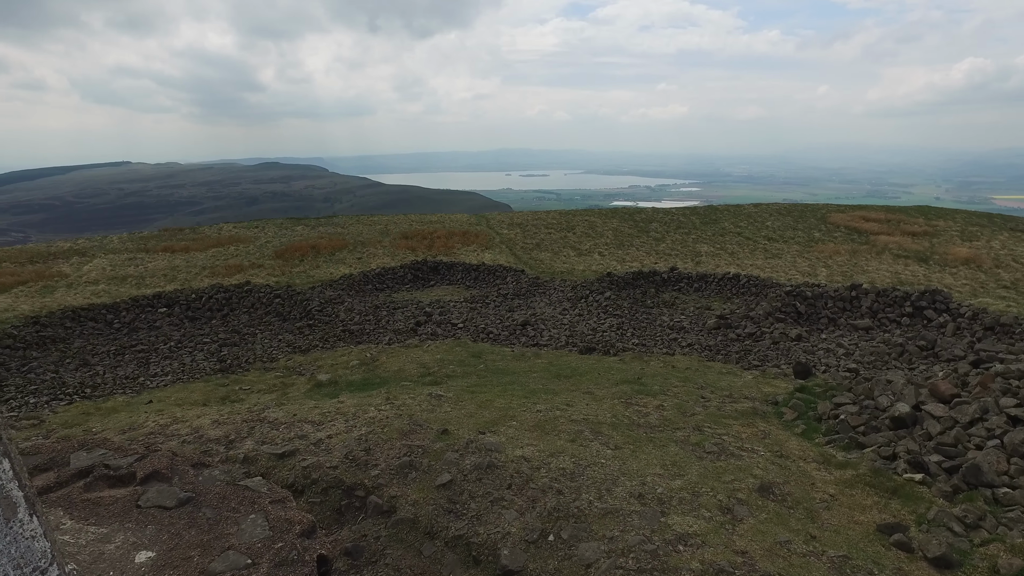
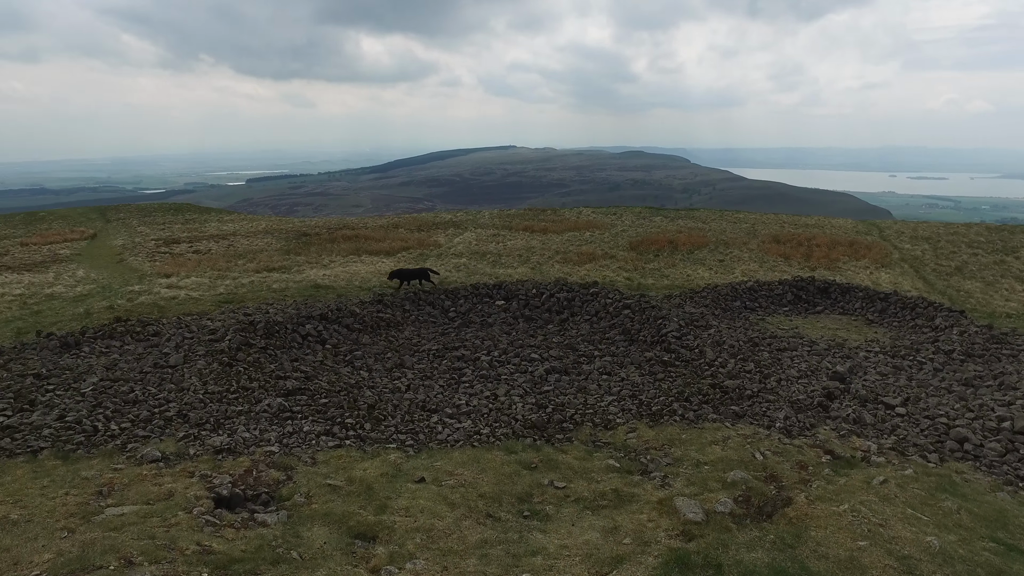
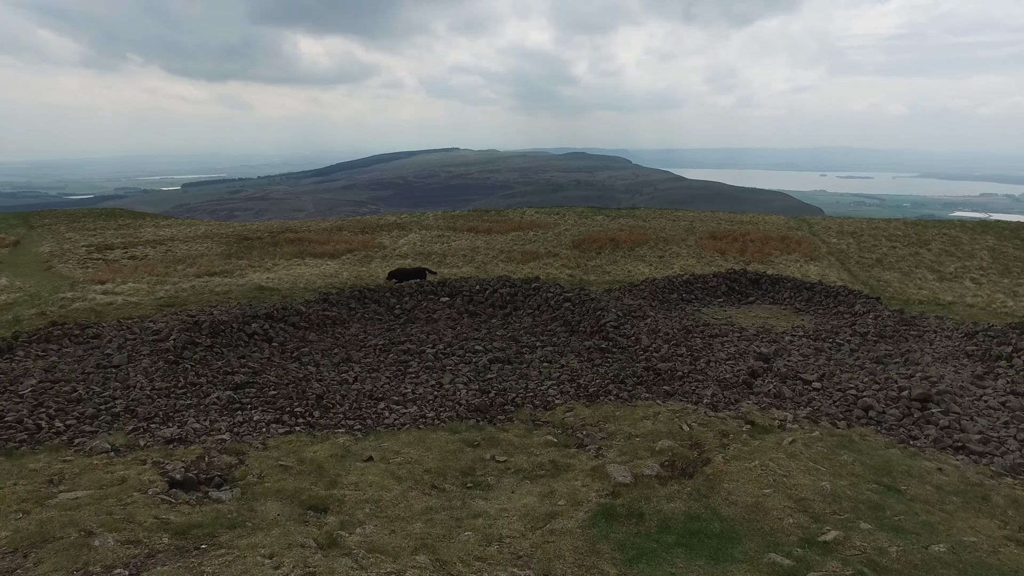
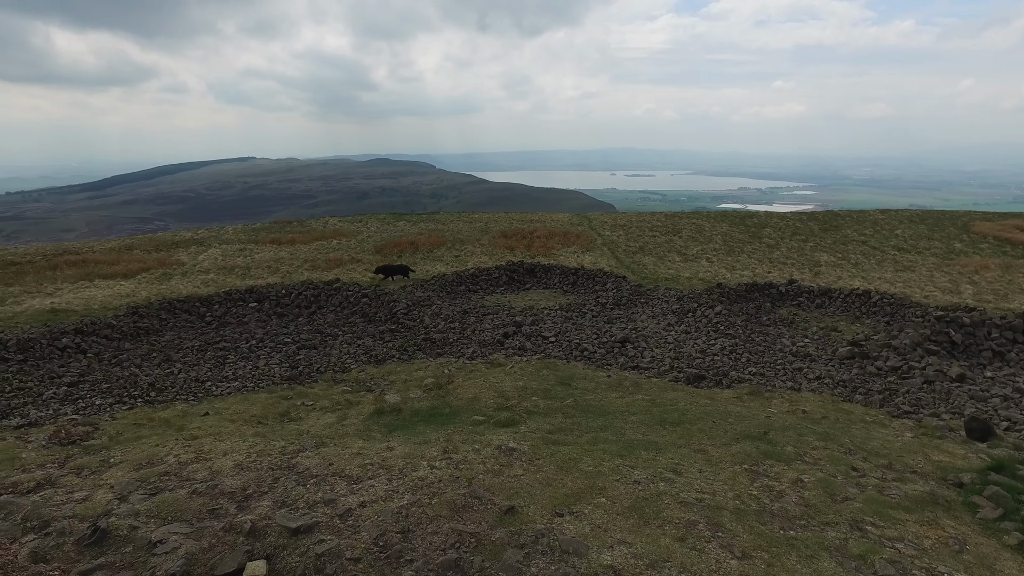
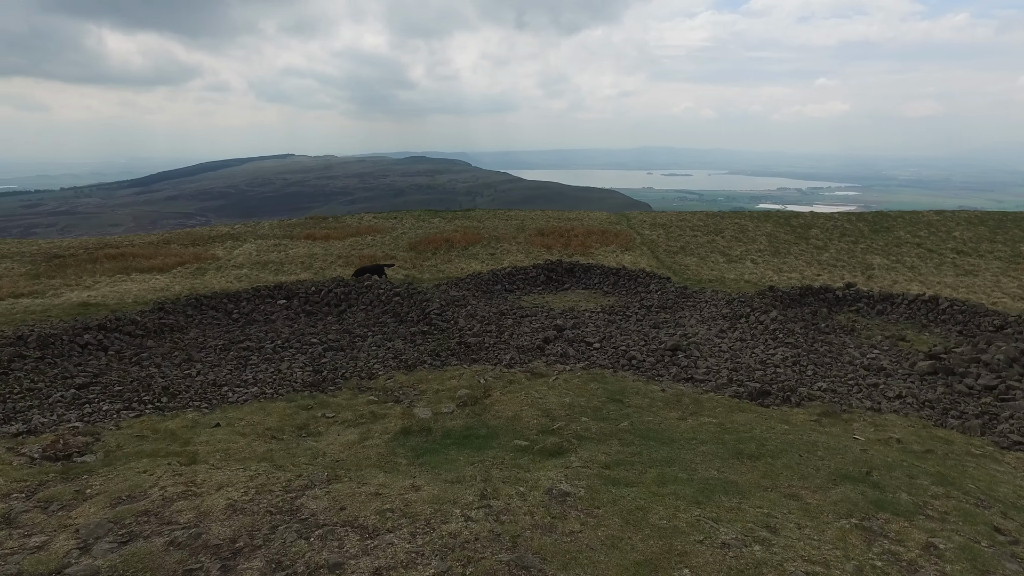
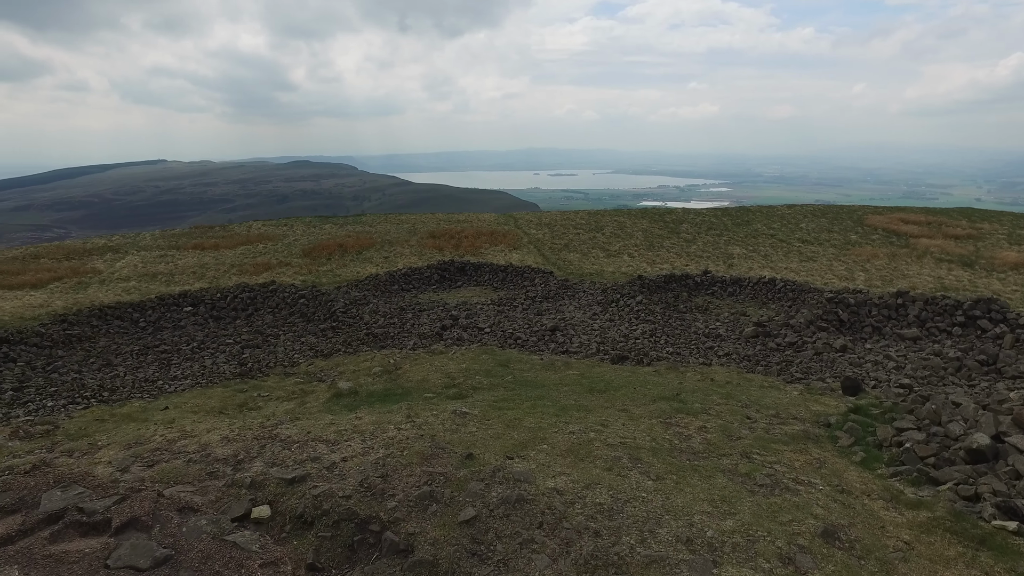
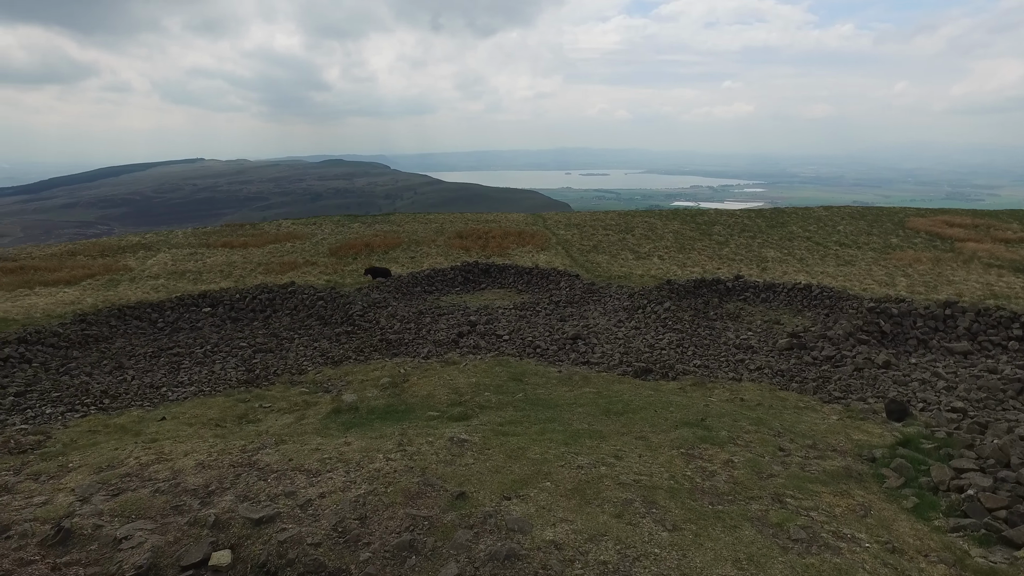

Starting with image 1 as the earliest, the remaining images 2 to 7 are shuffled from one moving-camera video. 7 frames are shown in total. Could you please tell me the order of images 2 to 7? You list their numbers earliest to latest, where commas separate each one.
6, 7, 4, 5, 3, 2
